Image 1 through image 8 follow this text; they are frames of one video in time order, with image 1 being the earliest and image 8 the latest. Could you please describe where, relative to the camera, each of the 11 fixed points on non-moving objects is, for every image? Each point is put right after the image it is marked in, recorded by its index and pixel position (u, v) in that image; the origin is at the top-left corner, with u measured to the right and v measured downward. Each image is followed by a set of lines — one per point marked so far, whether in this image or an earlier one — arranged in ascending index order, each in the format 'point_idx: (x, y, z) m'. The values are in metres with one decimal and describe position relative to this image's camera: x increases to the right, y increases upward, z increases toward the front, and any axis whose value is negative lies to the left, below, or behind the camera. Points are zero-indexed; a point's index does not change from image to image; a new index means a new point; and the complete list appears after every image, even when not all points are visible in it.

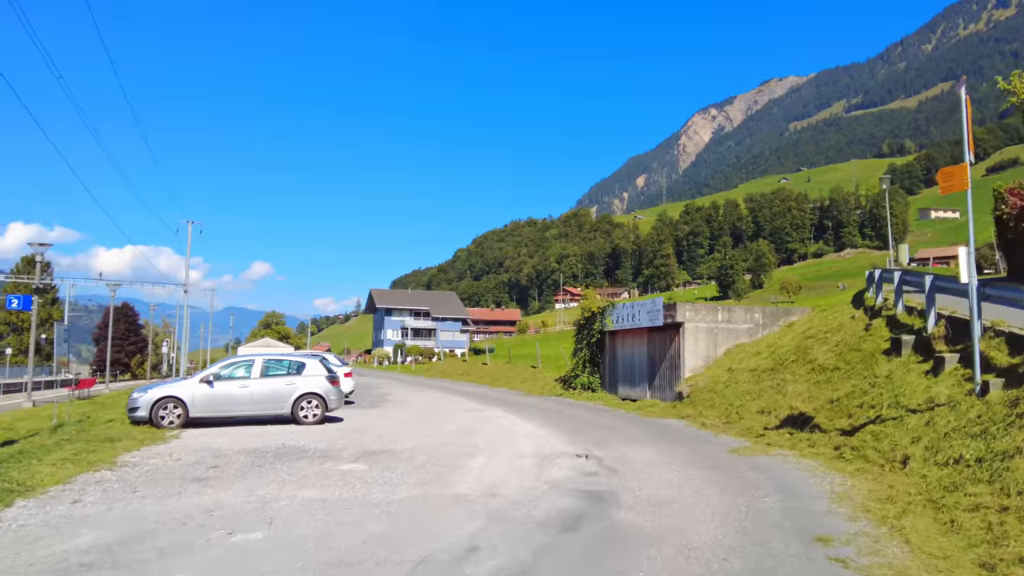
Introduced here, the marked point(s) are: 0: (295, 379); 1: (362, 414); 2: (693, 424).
0: (-4.9, -2.1, +16.4) m
1: (-3.9, -3.3, +18.8) m
2: (+4.3, -3.2, +17.0) m
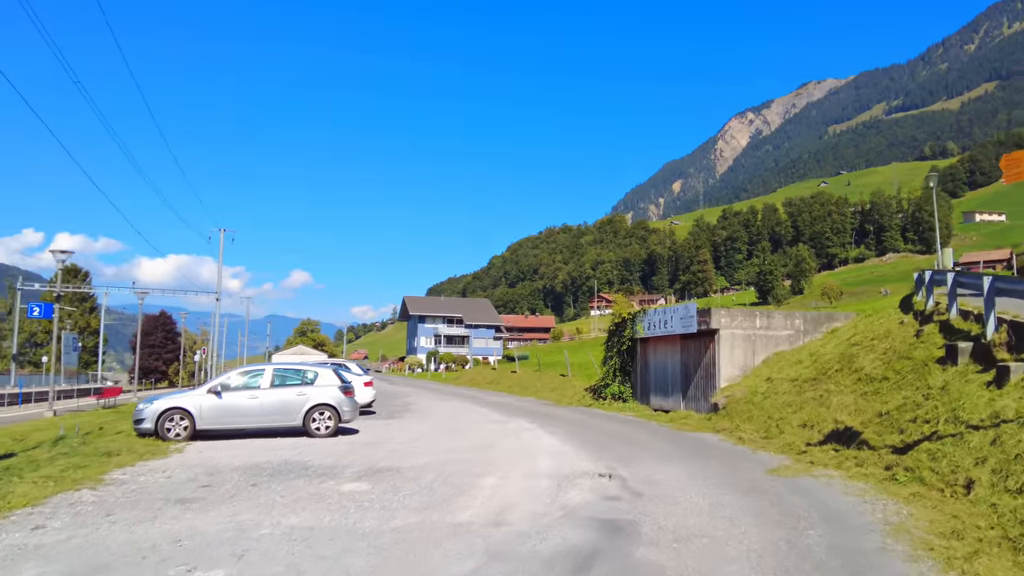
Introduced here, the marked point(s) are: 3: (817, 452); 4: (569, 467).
0: (-4.4, -2.2, +15.7) m
1: (-3.4, -3.5, +18.0) m
2: (+4.7, -3.3, +15.9) m
3: (+5.2, -2.9, +12.5) m
4: (+0.9, -2.9, +11.7) m
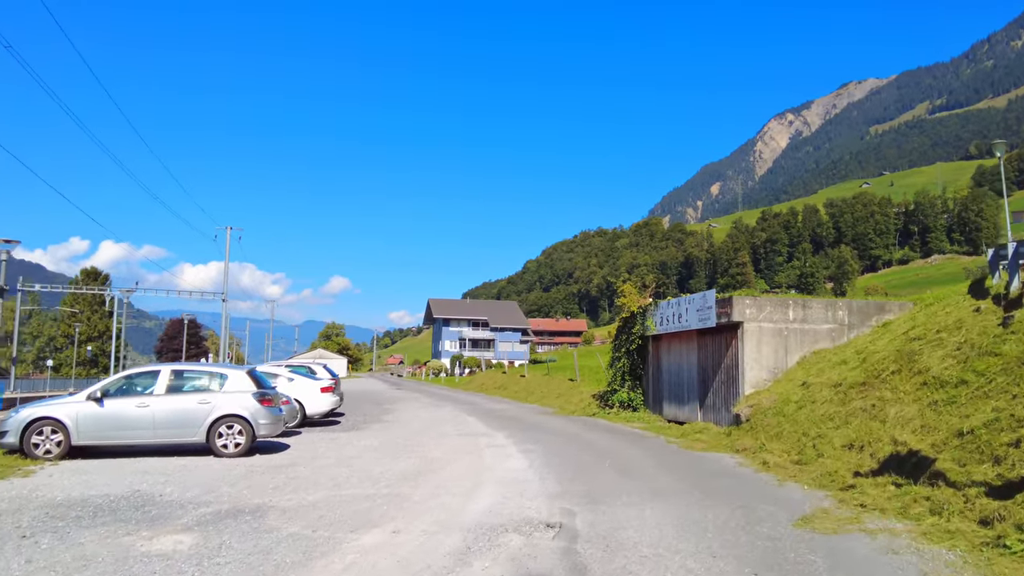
0: (-5.2, -1.9, +12.5) m
1: (-4.0, -3.1, +14.8) m
2: (+4.0, -3.0, +12.2) m
3: (+4.3, -2.5, +8.9) m
4: (0.0, -2.5, +8.2) m
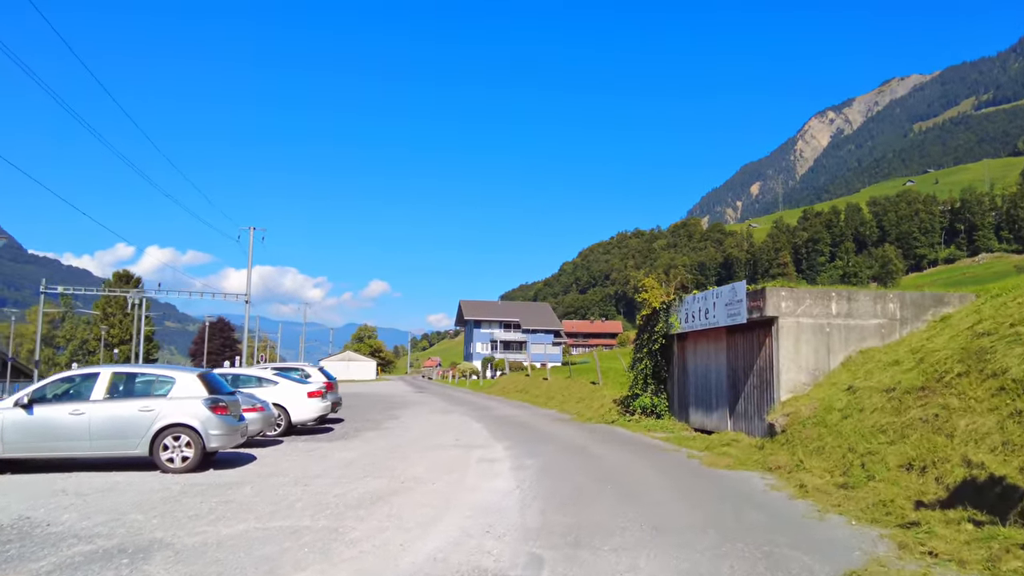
0: (-5.3, -1.7, +10.9) m
1: (-4.0, -3.0, +13.1) m
2: (+3.8, -2.8, +10.2) m
3: (+4.0, -2.2, +6.8) m
4: (-0.4, -2.3, +6.3) m
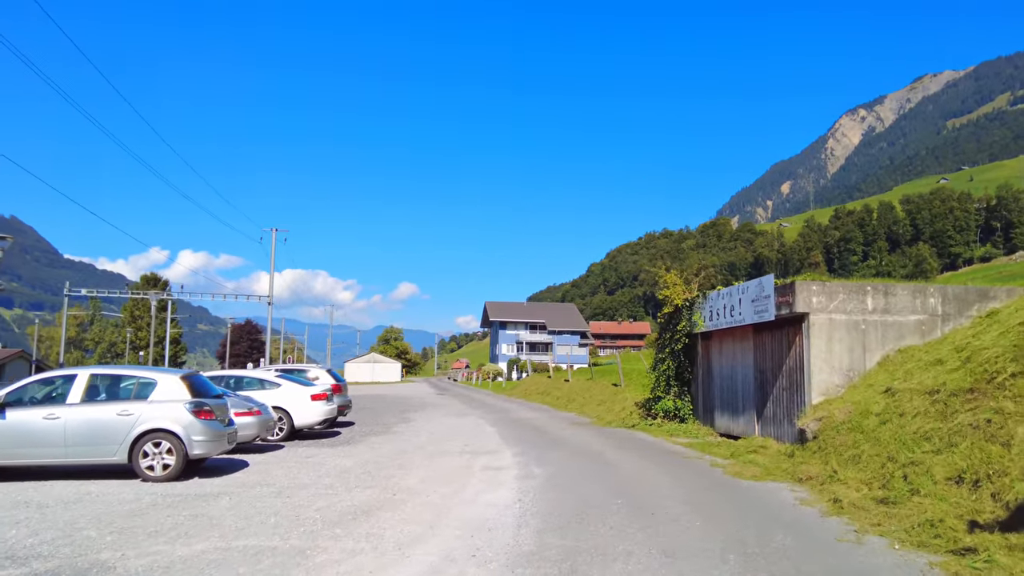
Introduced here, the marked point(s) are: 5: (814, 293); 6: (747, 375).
0: (-5.3, -1.7, +10.2) m
1: (-3.9, -2.9, +12.4) m
2: (+3.8, -2.7, +9.1) m
3: (+3.9, -2.1, +5.8) m
4: (-0.6, -2.2, +5.5) m
5: (+5.7, -0.1, +13.8) m
6: (+5.3, -1.9, +16.4) m
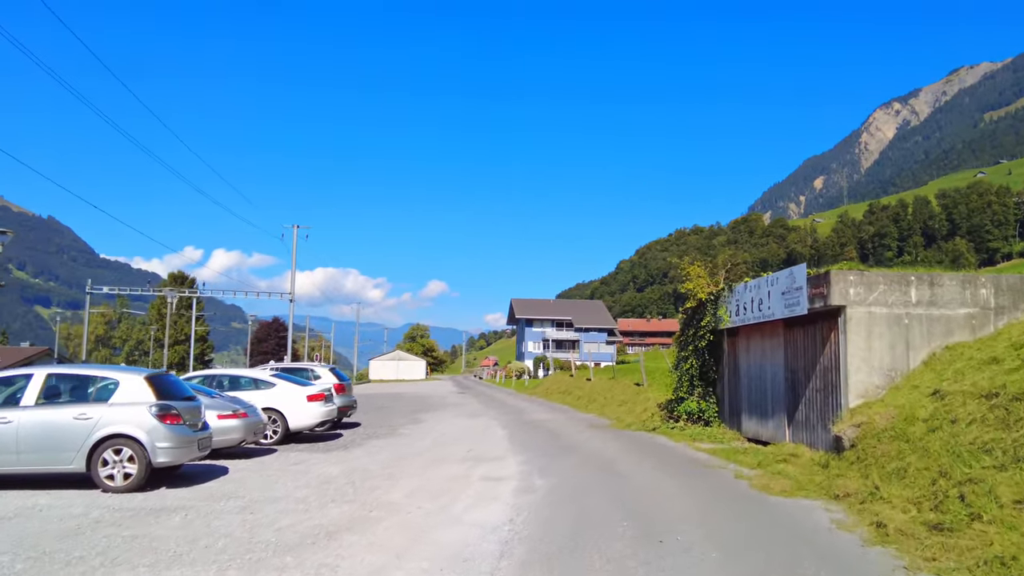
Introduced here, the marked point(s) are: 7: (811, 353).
0: (-5.4, -1.6, +9.3) m
1: (-3.8, -2.8, +11.4) m
2: (+3.7, -2.5, +7.9) m
3: (+3.6, -2.0, +4.5) m
4: (-0.8, -2.1, +4.4) m
5: (+5.8, +0.1, +12.5) m
6: (+5.4, -1.8, +15.0) m
7: (+5.6, -1.2, +13.6) m
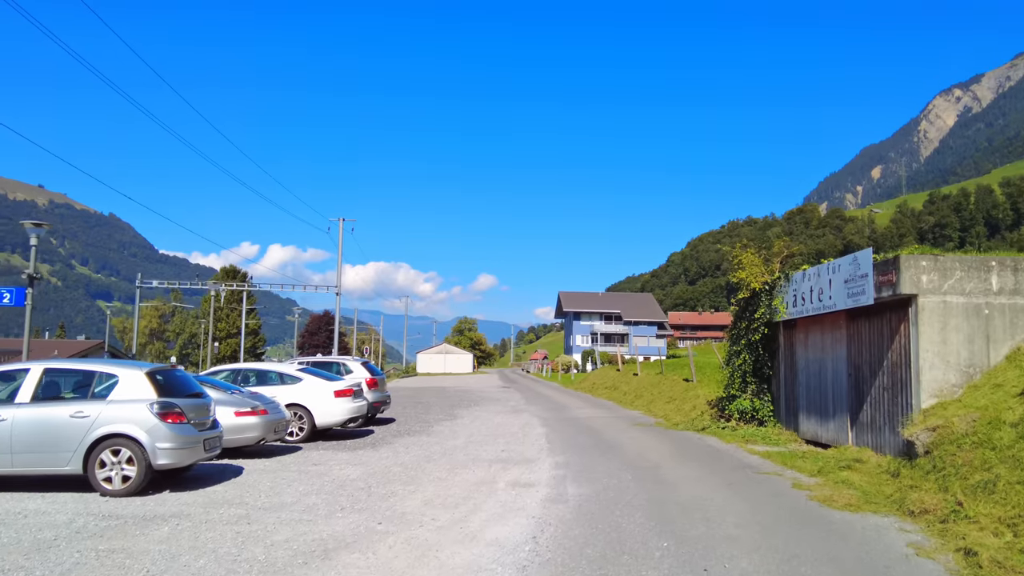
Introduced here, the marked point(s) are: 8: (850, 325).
0: (-5.0, -1.5, +8.7) m
1: (-3.4, -2.7, +10.7) m
2: (+3.9, -2.4, +6.7) m
3: (+3.6, -1.9, +3.3) m
4: (-0.8, -2.0, +3.5) m
5: (+6.3, +0.3, +11.1) m
6: (+6.1, -1.6, +13.7) m
7: (+6.2, -1.0, +12.2) m
8: (+6.2, -0.7, +13.3) m
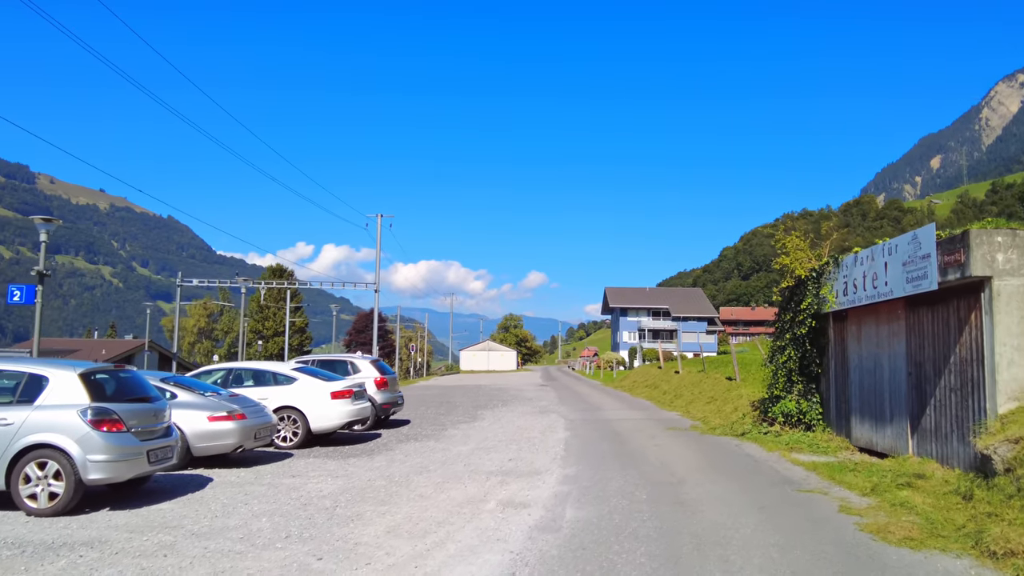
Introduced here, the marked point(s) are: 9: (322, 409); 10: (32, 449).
0: (-5.2, -1.4, +7.7) m
1: (-3.4, -2.6, +9.6) m
2: (+3.6, -2.2, +5.0) m
3: (+3.0, -1.7, +1.7) m
4: (-1.4, -1.9, +2.2) m
5: (+6.3, +0.5, +9.3) m
6: (+6.3, -1.3, +11.9) m
7: (+6.2, -0.8, +10.4) m
8: (+6.3, -0.5, +11.5) m
9: (-3.5, -2.2, +13.3) m
10: (-5.0, -1.7, +7.6) m
